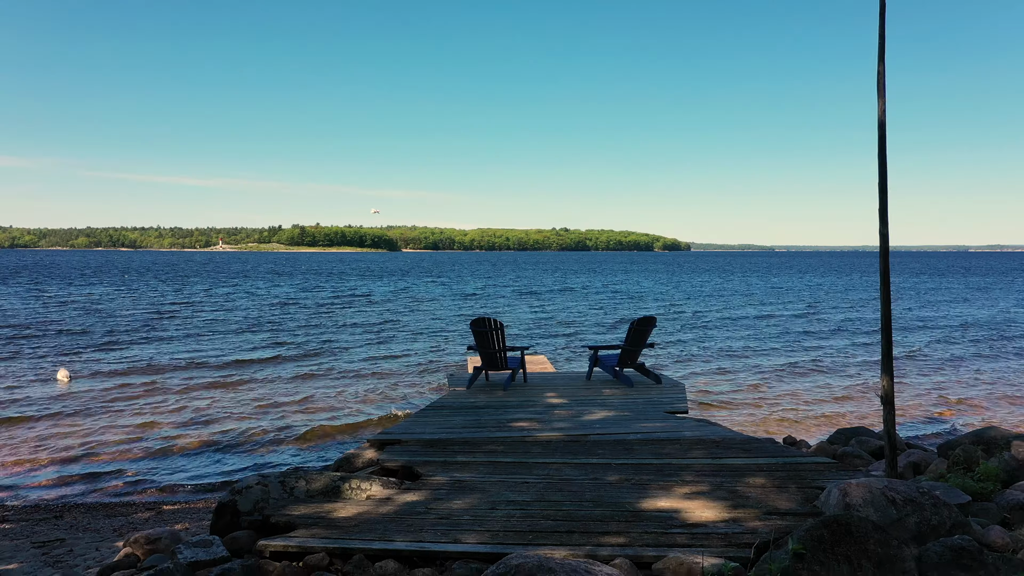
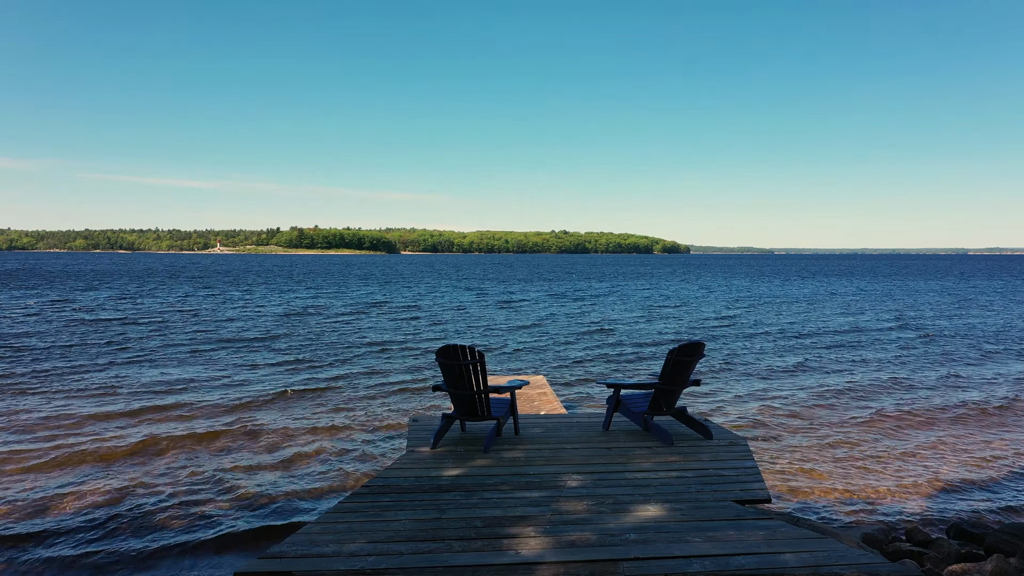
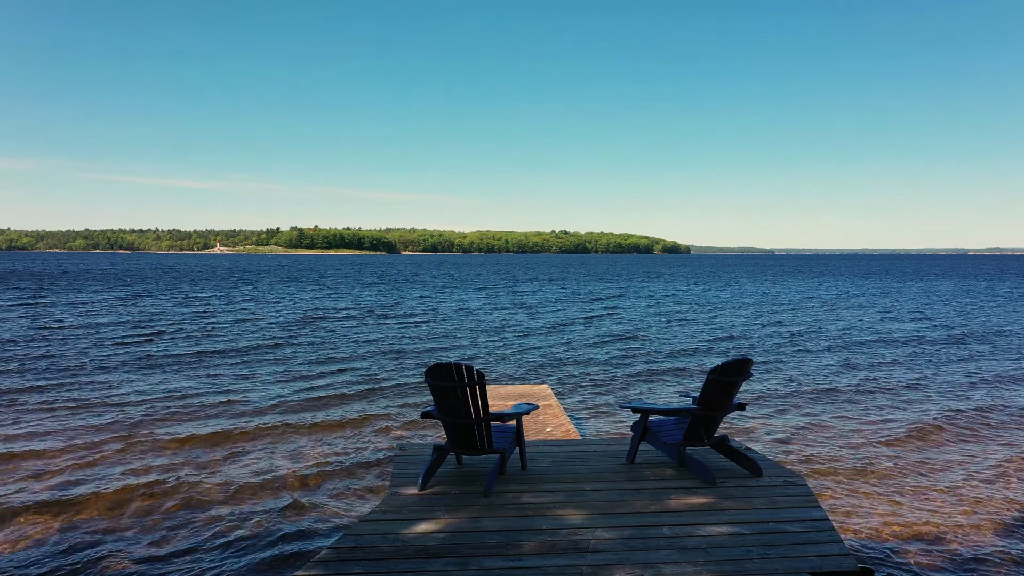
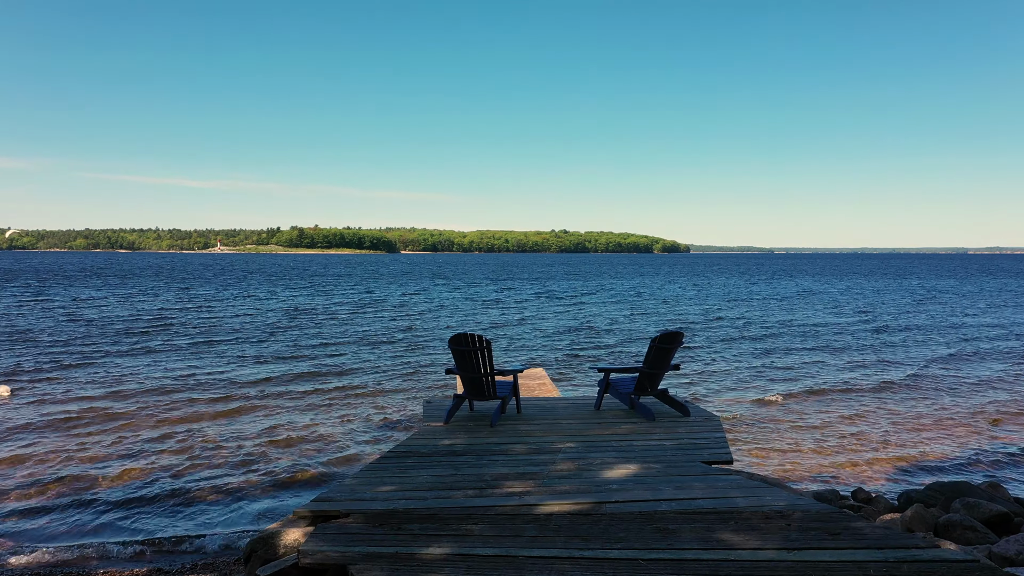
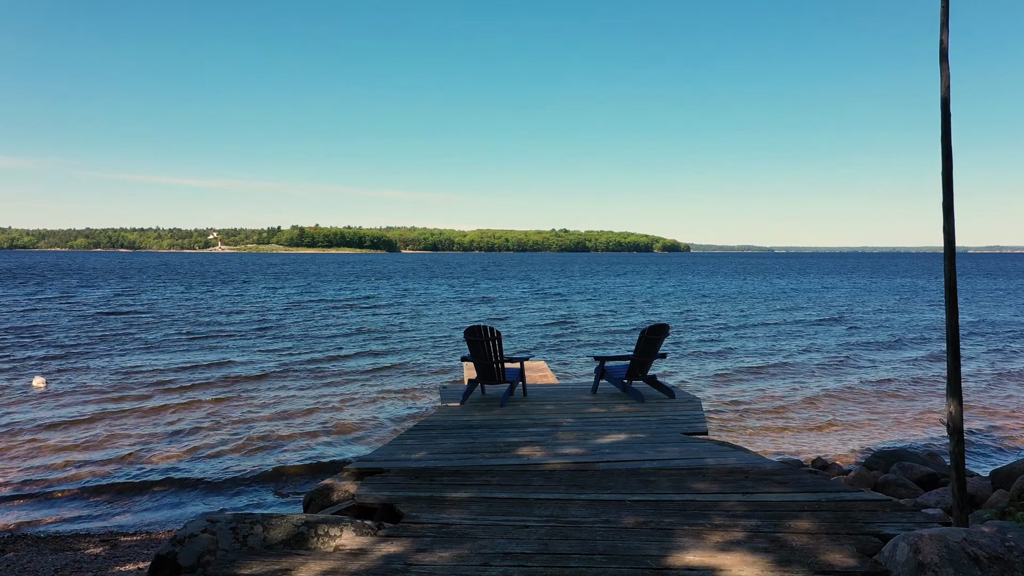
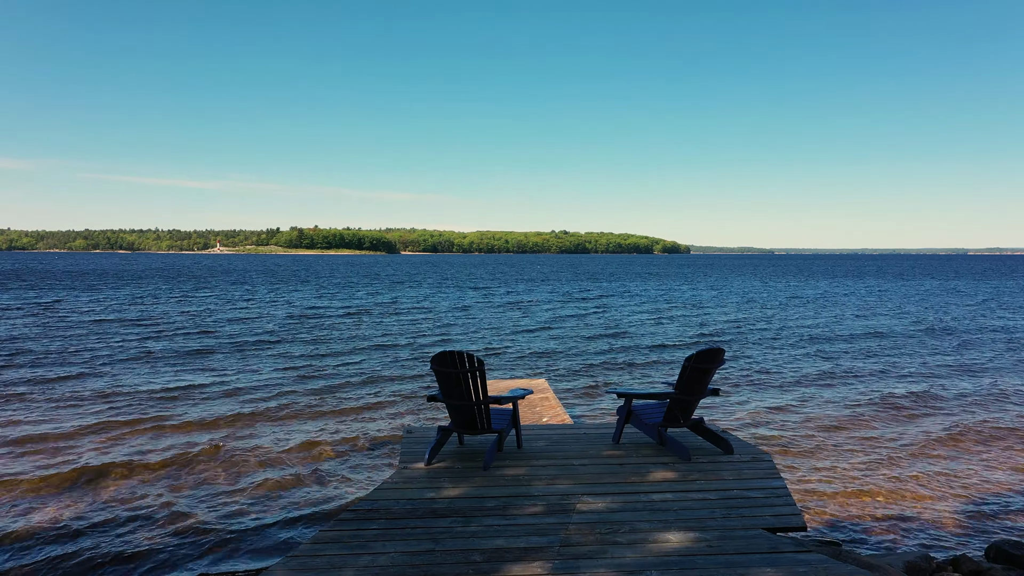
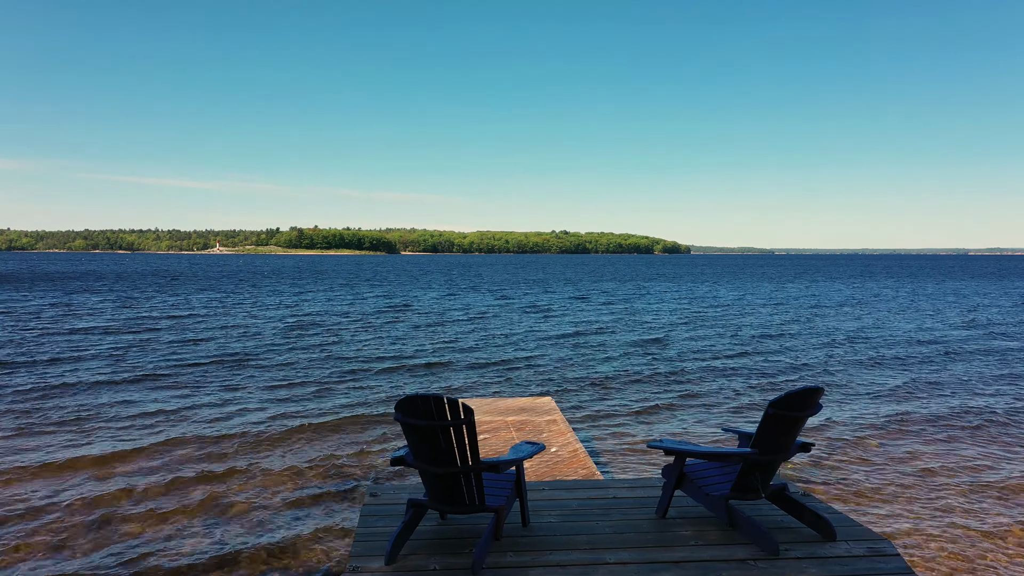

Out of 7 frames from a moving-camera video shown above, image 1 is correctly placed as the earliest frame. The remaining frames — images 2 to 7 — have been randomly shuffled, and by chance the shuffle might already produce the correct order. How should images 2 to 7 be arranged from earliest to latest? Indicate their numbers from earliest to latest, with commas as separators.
5, 4, 2, 6, 3, 7
